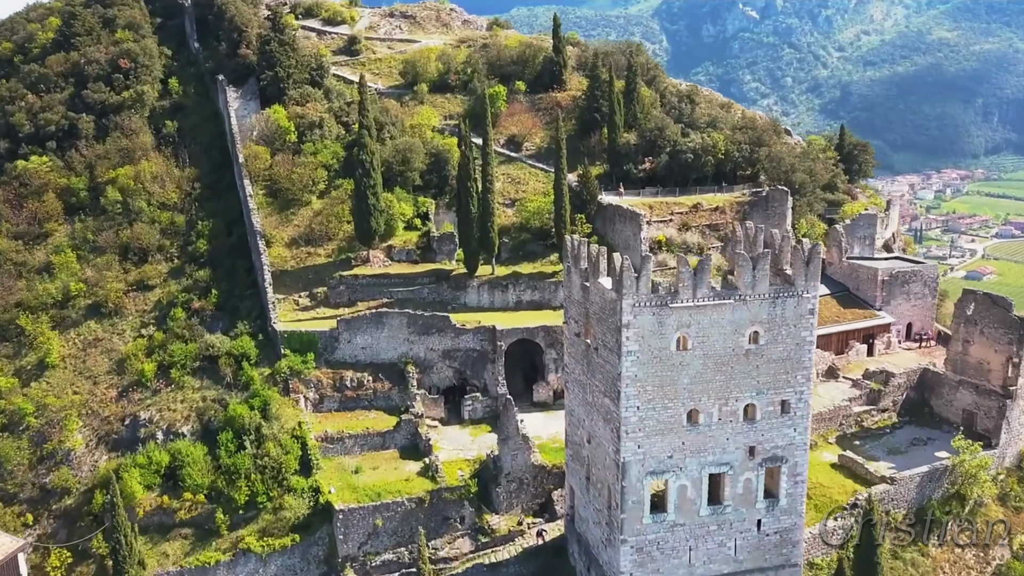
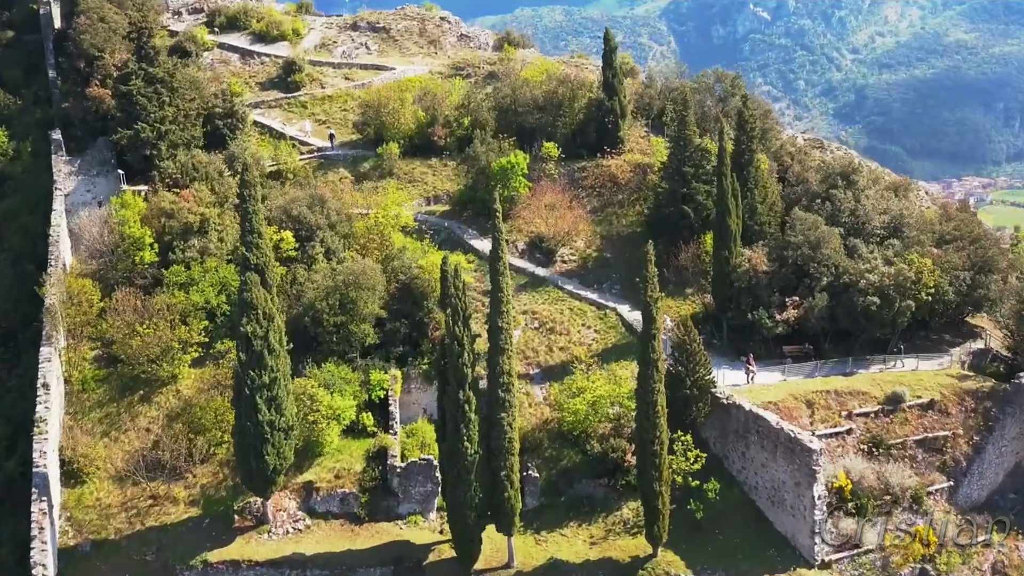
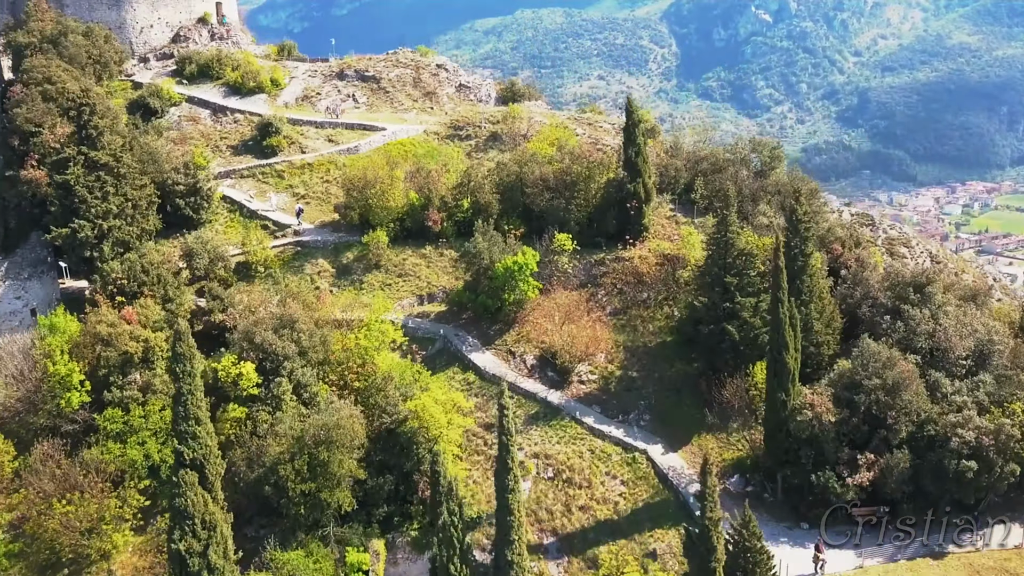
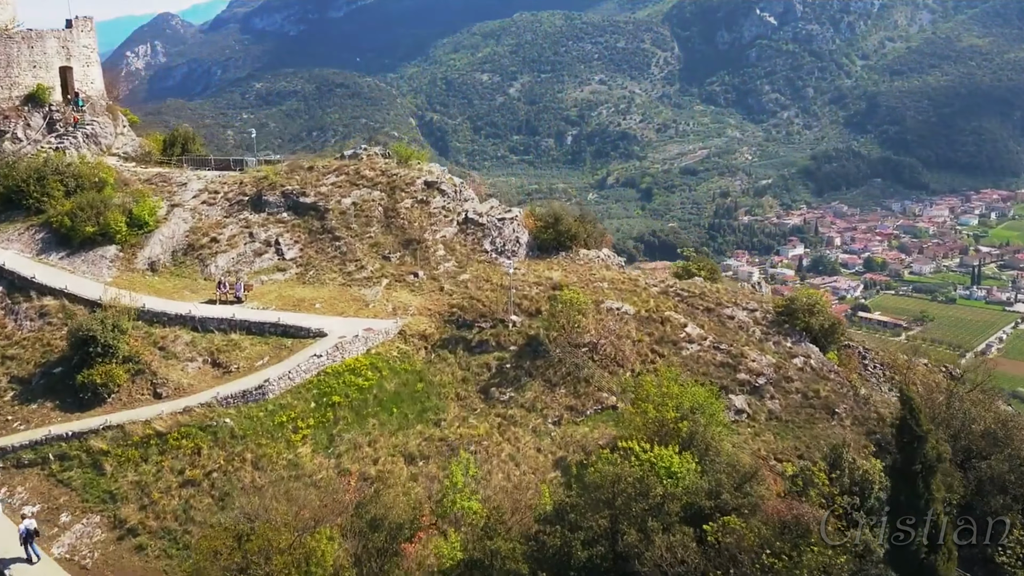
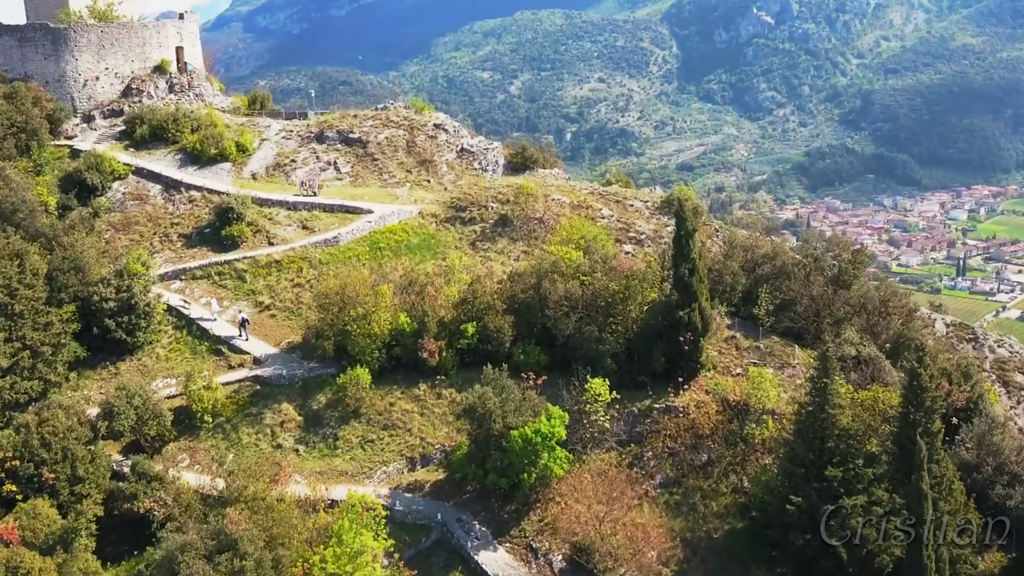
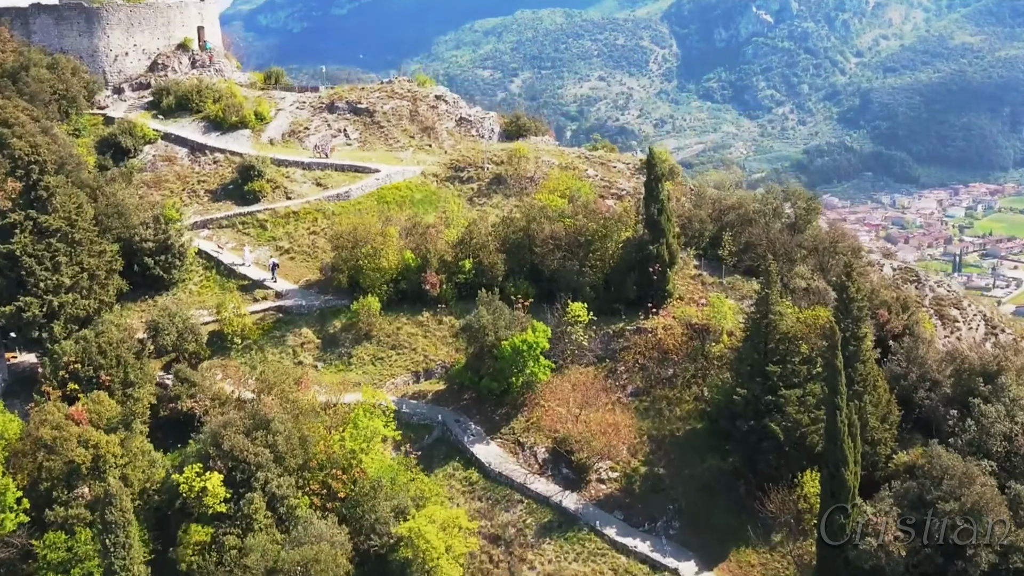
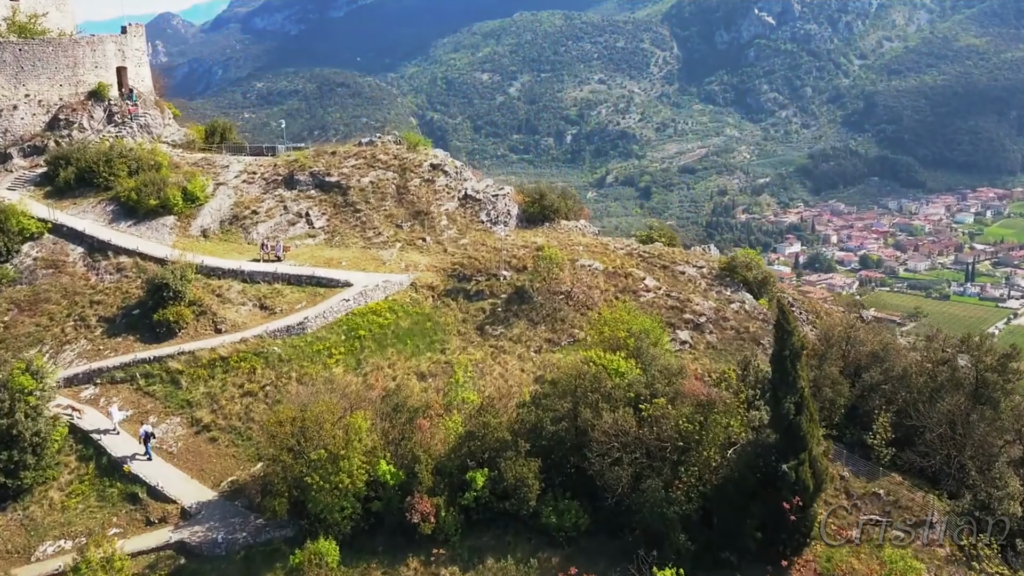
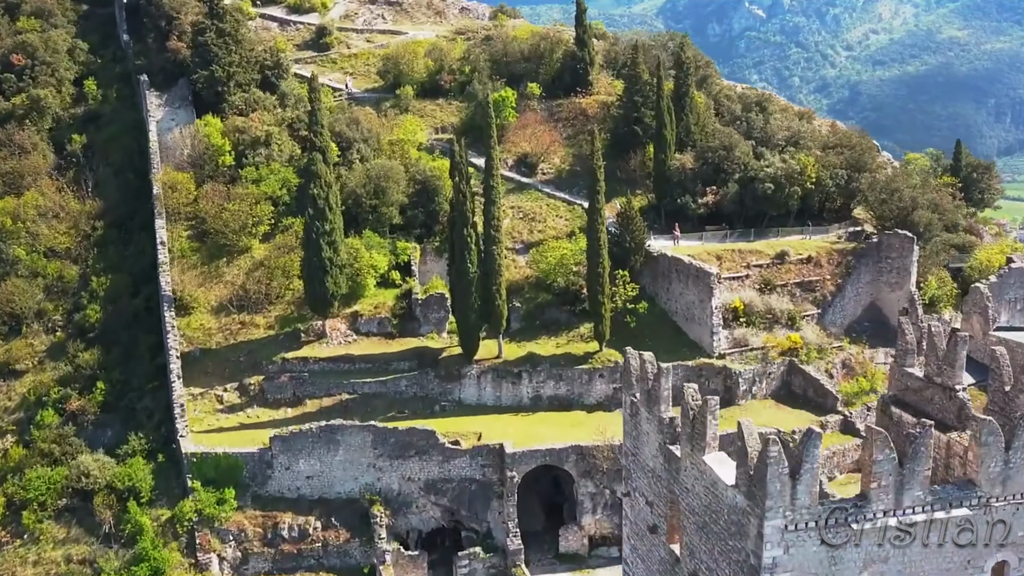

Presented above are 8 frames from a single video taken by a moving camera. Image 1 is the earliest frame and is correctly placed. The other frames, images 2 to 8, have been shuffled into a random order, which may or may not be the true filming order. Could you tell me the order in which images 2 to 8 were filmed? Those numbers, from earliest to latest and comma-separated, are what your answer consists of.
8, 2, 3, 6, 5, 7, 4
